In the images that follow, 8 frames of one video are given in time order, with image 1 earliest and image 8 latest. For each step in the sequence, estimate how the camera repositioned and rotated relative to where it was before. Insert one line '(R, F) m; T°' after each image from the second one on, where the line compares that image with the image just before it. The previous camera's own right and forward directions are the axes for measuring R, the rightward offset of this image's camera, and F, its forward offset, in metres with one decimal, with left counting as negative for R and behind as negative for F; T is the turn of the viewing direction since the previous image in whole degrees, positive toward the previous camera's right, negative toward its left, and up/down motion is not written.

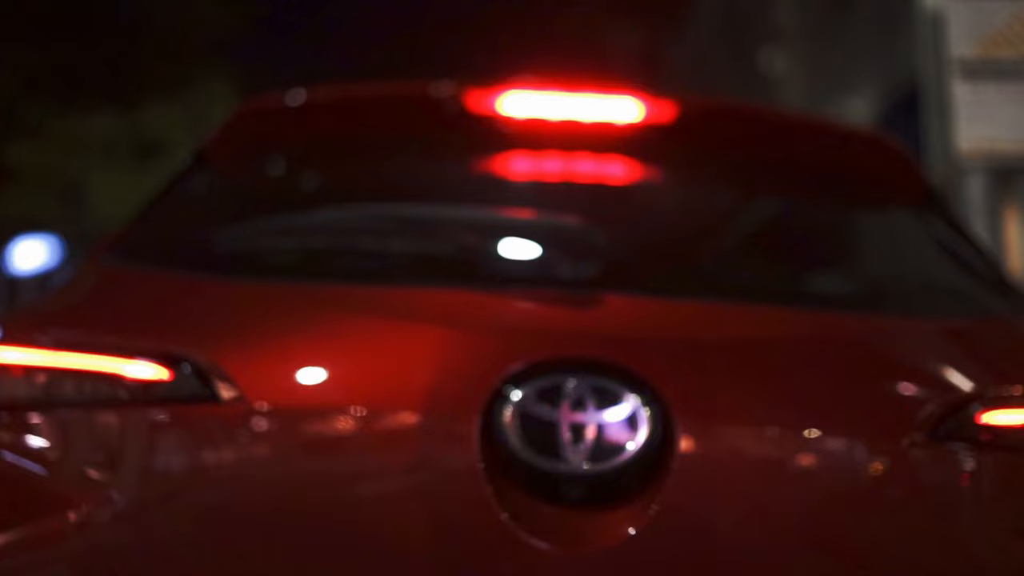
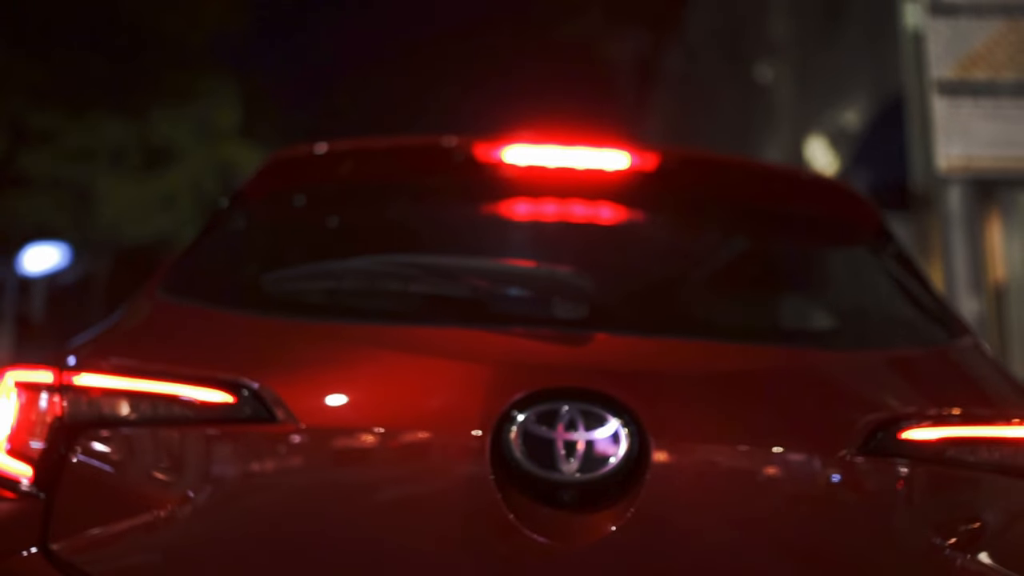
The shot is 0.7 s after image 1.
(+0.1, -0.2) m; -4°
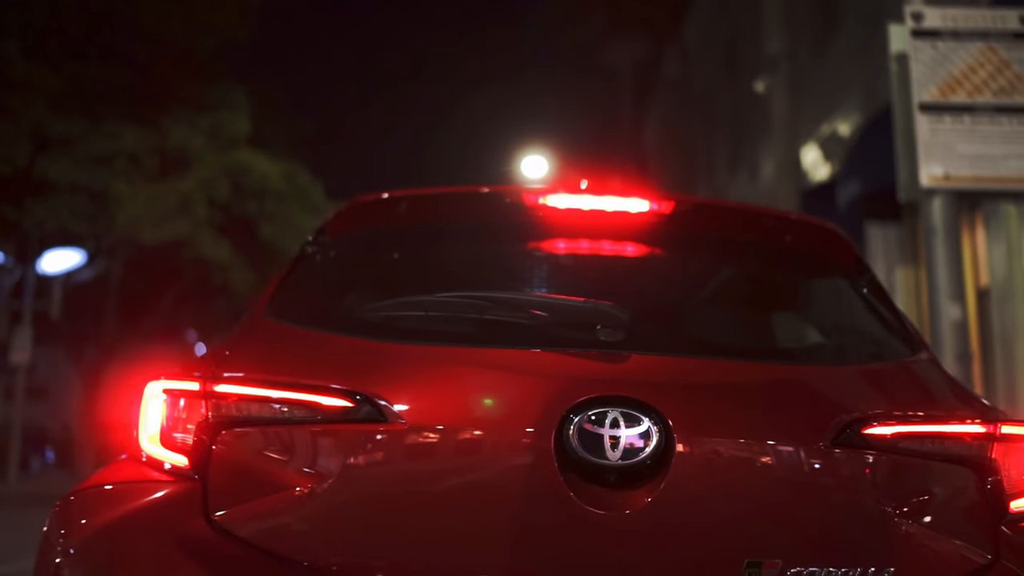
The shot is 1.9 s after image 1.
(-0.1, -0.4) m; 0°
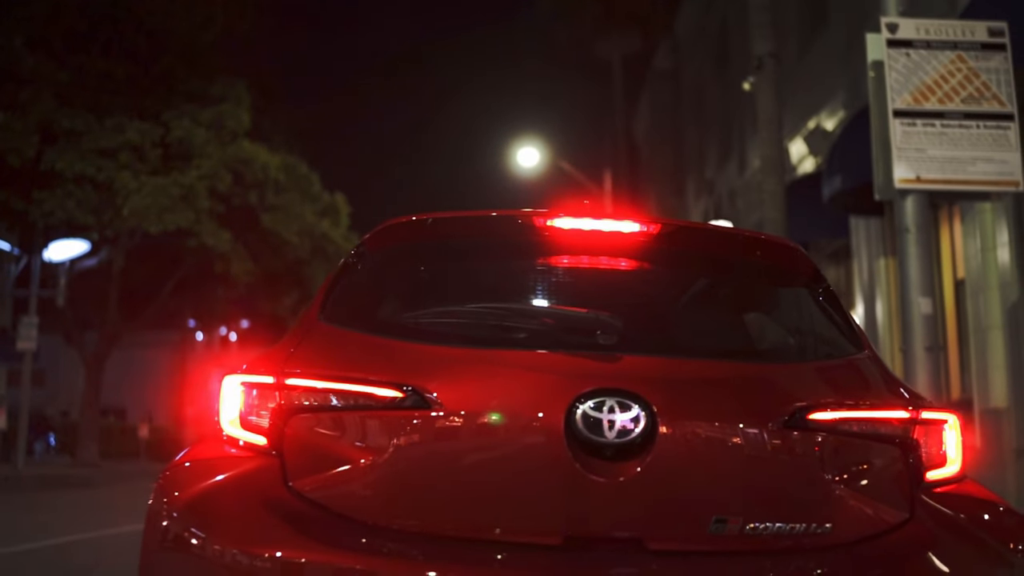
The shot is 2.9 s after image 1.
(-0.1, -0.4) m; +1°
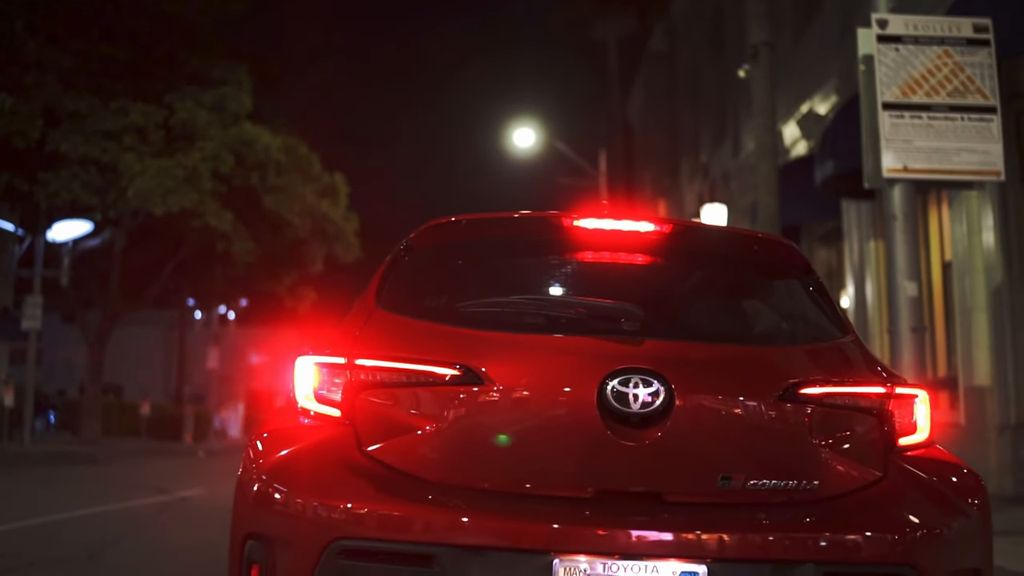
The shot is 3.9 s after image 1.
(-0.1, -0.4) m; 0°
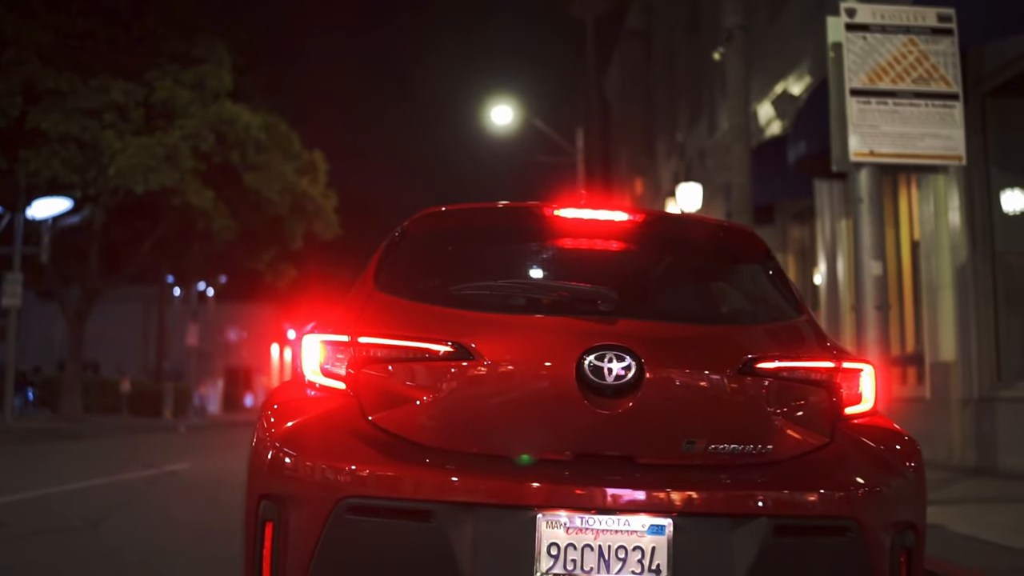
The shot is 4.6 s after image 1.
(0.0, -0.3) m; +1°
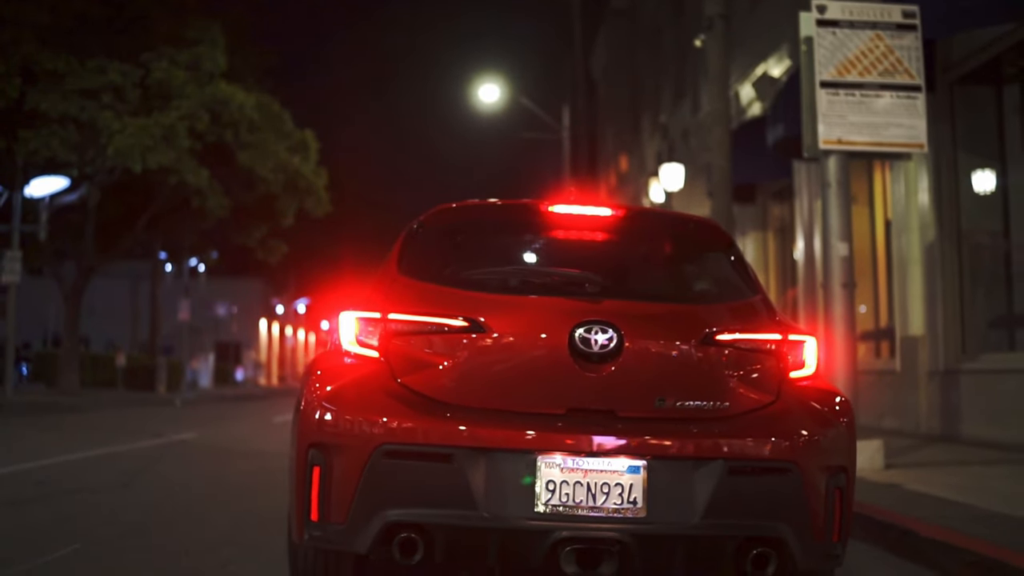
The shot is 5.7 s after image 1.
(-0.1, -0.6) m; +1°
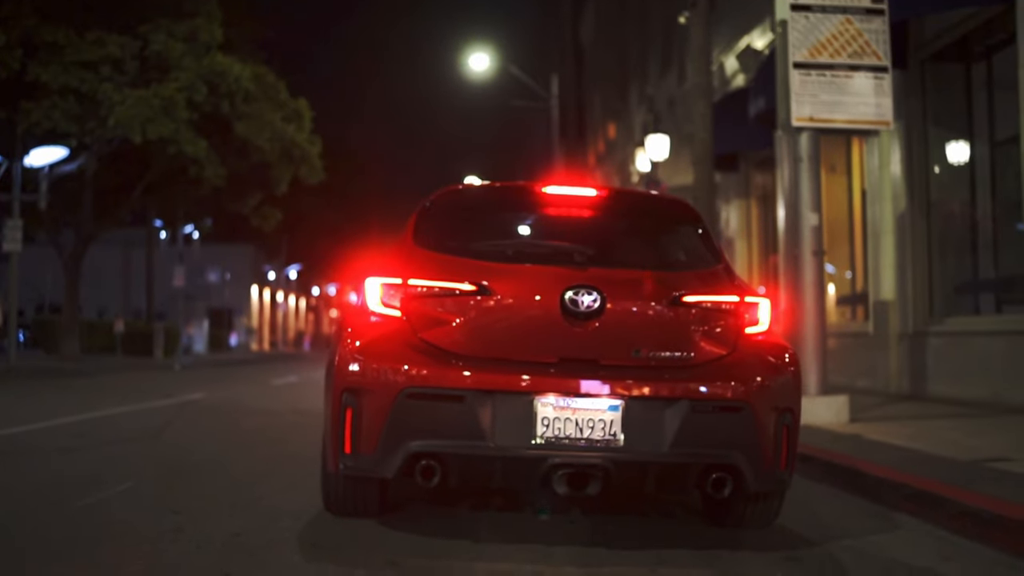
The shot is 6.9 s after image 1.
(0.0, -0.7) m; +1°
